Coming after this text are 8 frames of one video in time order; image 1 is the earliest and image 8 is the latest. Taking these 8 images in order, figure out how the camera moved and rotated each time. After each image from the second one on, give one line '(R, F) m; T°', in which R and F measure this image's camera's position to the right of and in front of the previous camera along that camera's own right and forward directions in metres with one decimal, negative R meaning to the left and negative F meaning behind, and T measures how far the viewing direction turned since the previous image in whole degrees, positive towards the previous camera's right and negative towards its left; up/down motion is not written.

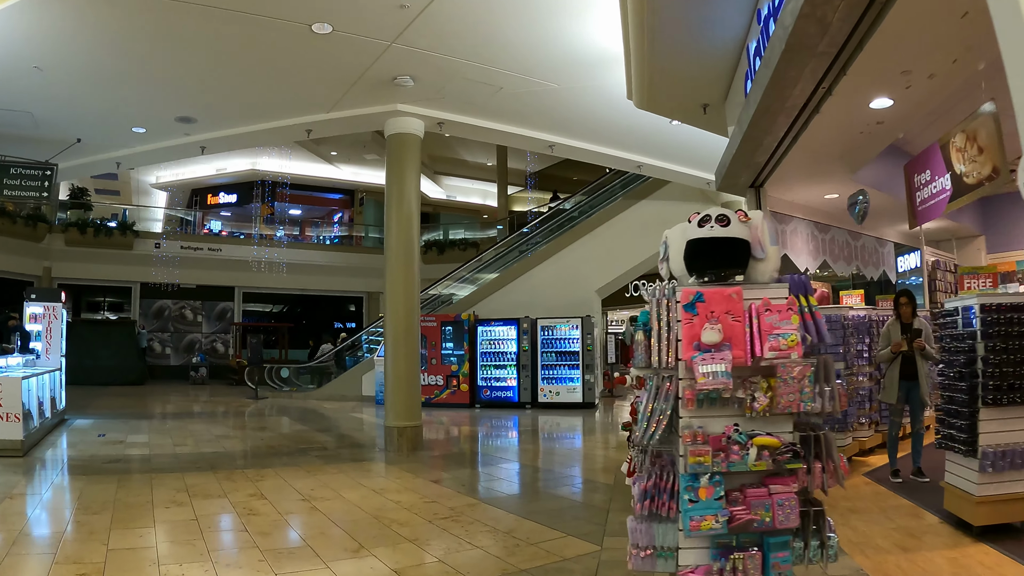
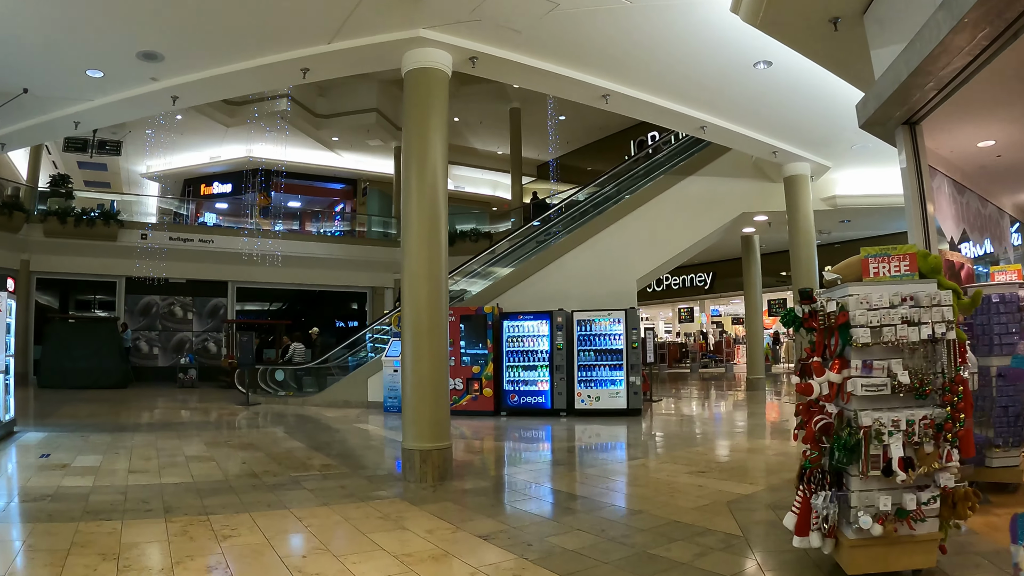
(-0.5, +1.5) m; 0°
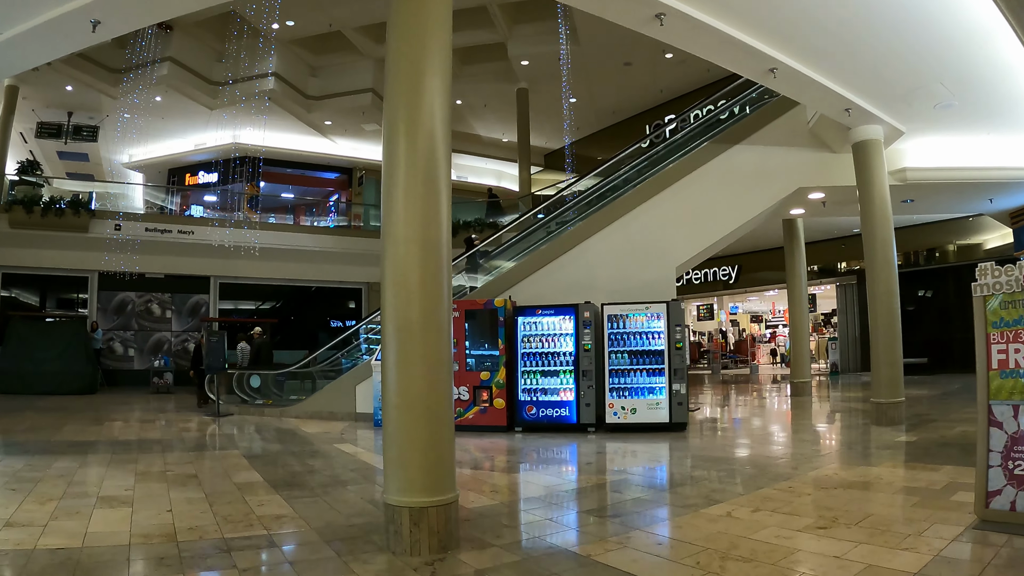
(-0.2, +1.5) m; 0°
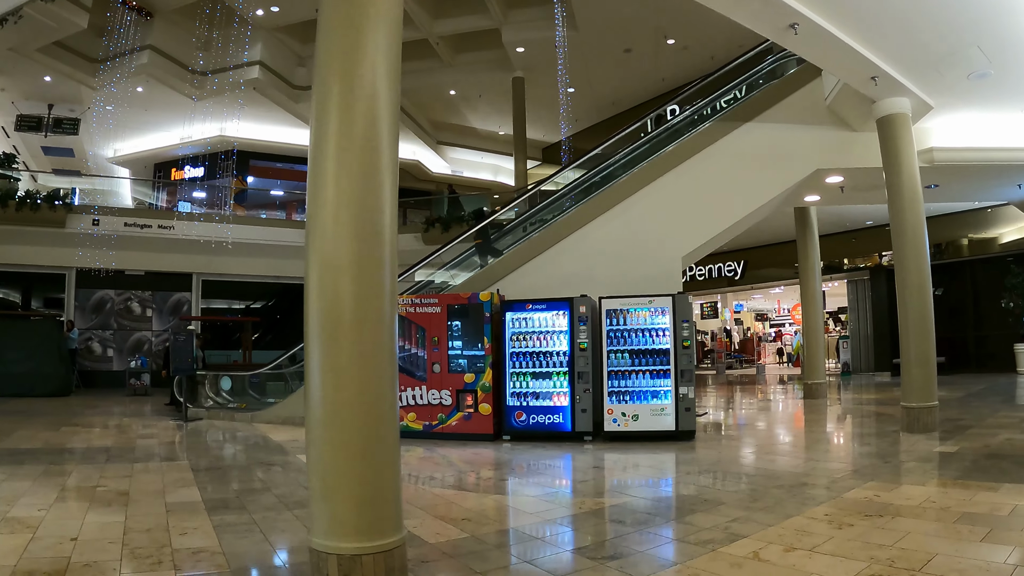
(+0.1, +0.7) m; 0°
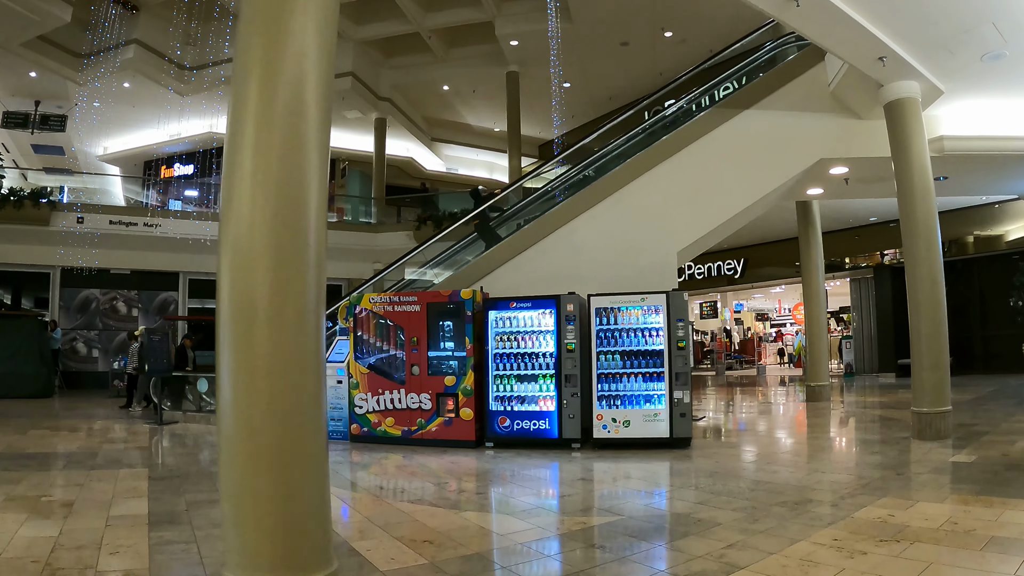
(+0.2, +0.4) m; 0°
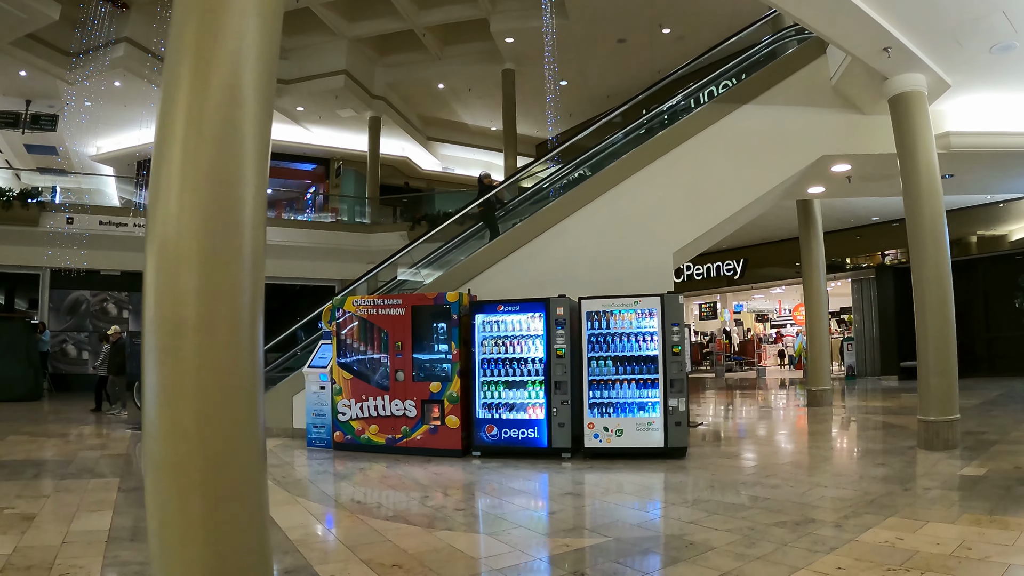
(+0.1, +0.3) m; 0°
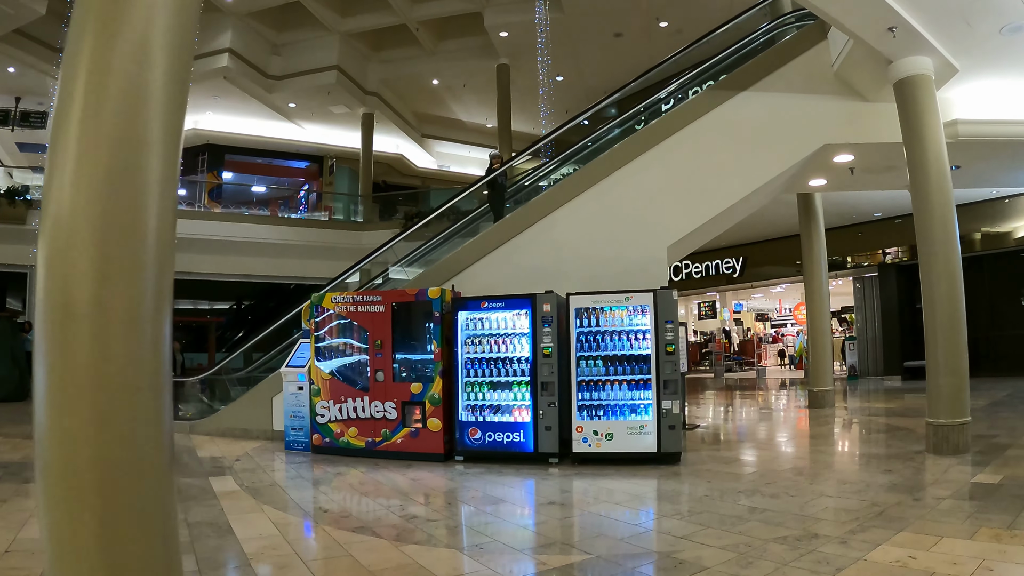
(+0.1, +0.3) m; 0°
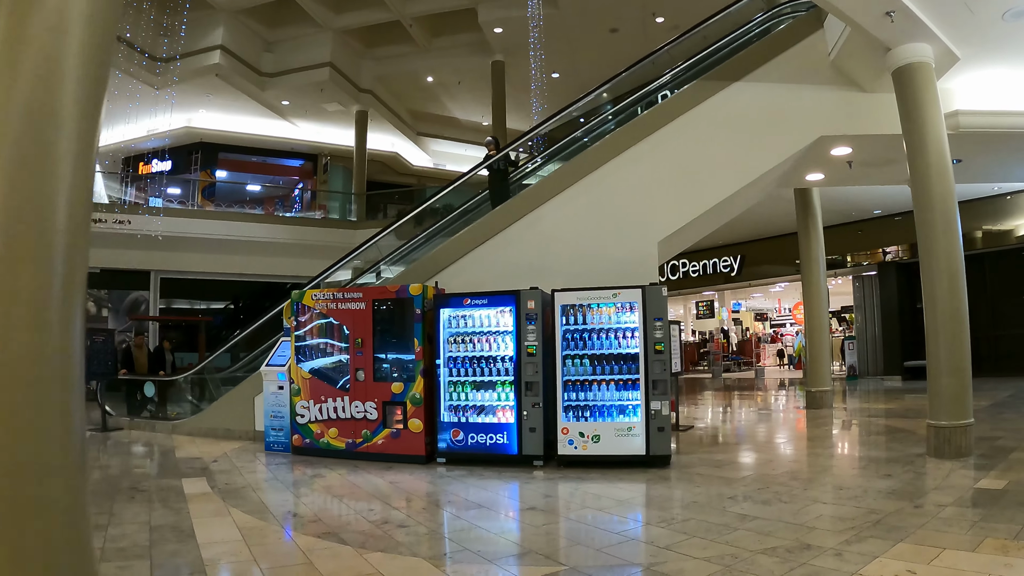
(+0.1, +0.2) m; 0°
